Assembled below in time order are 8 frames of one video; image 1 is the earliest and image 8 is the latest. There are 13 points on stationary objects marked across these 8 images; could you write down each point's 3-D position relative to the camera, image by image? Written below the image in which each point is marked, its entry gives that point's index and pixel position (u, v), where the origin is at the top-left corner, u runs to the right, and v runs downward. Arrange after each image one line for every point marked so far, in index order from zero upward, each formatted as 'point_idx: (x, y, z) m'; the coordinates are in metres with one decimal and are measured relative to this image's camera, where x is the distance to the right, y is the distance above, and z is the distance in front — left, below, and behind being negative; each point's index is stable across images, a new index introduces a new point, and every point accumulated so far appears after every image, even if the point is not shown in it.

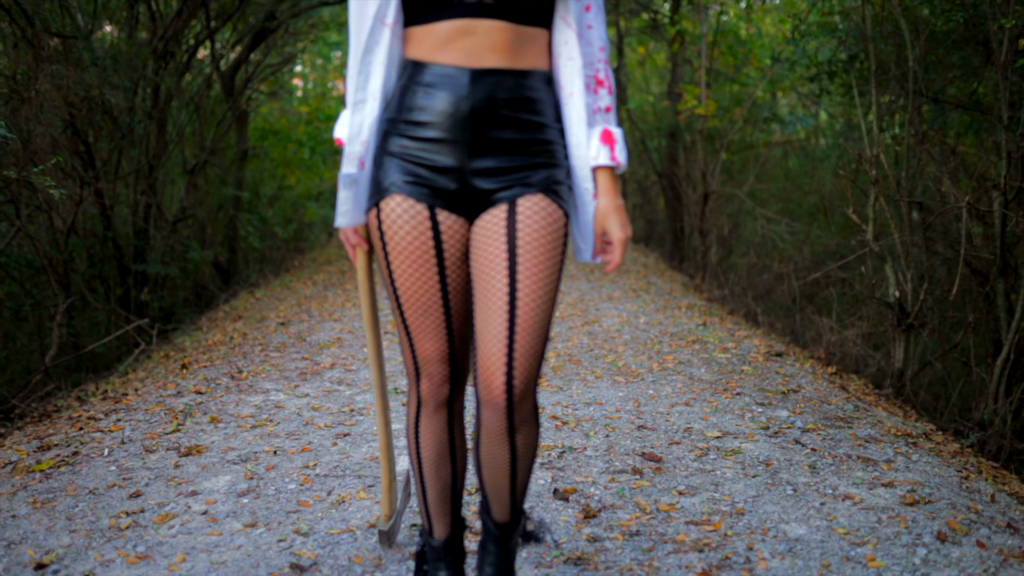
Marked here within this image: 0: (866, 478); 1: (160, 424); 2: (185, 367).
0: (+1.4, -0.7, +3.4) m
1: (-1.6, -0.6, +4.1) m
2: (-2.1, -0.5, +5.7) m
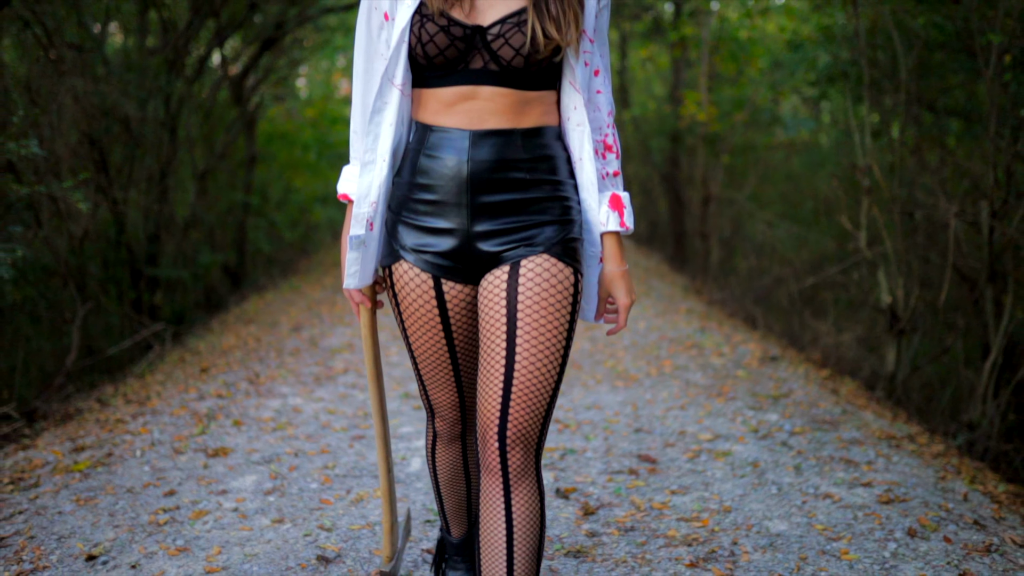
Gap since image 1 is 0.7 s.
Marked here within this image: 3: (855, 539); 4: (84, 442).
0: (+1.4, -0.8, +3.6) m
1: (-1.6, -0.7, +4.3) m
2: (-2.1, -0.6, +5.9) m
3: (+1.2, -0.9, +2.9) m
4: (-2.1, -0.8, +4.3) m
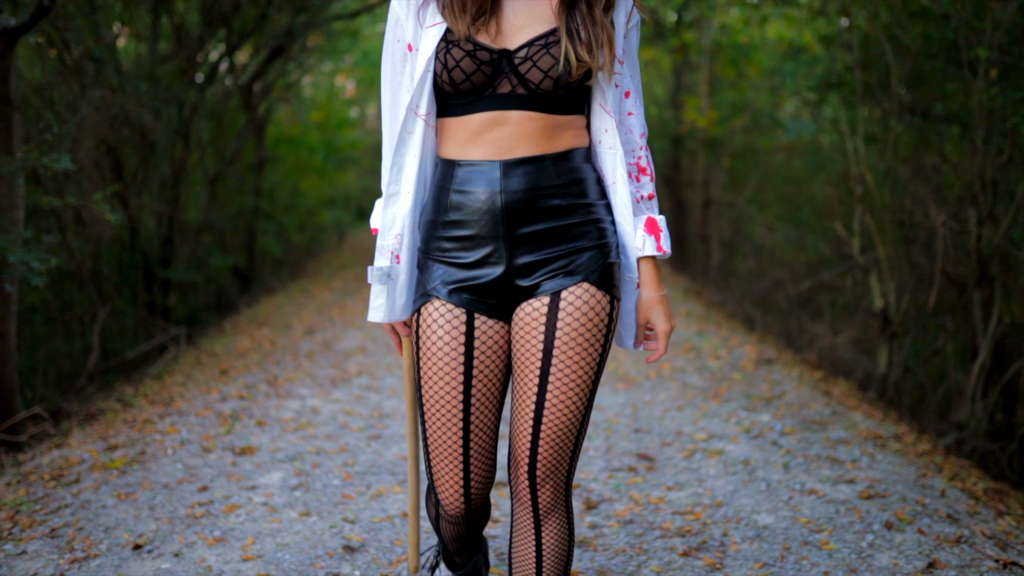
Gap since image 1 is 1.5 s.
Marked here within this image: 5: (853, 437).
0: (+1.4, -0.8, +3.9) m
1: (-1.6, -0.7, +4.6) m
2: (-2.1, -0.6, +6.2) m
3: (+1.2, -0.9, +3.2) m
4: (-2.1, -0.8, +4.5) m
5: (+1.8, -0.8, +4.7) m
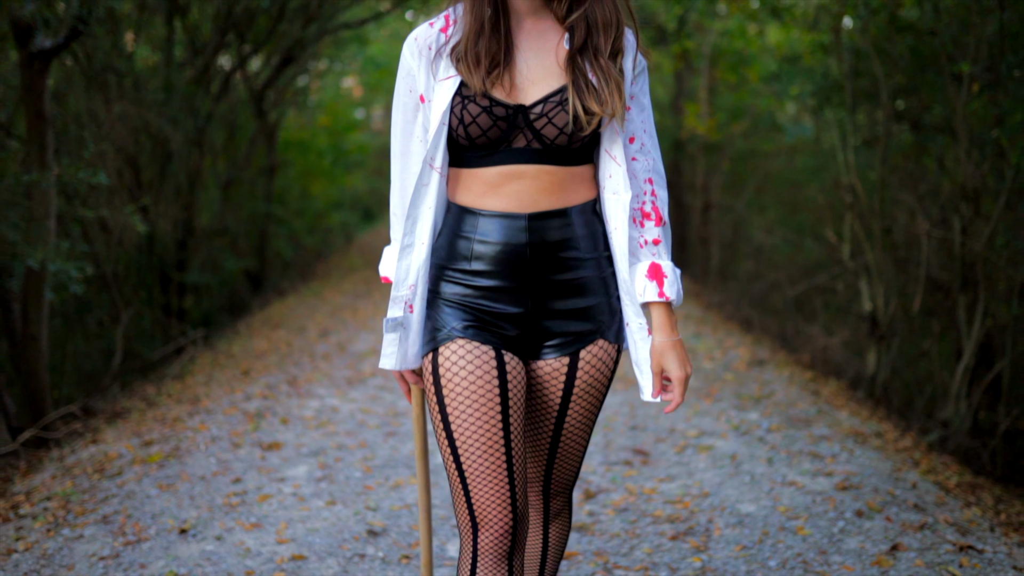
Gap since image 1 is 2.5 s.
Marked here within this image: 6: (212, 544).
0: (+1.5, -0.9, +4.2) m
1: (-1.6, -0.8, +4.9) m
2: (-2.0, -0.7, +6.6) m
3: (+1.2, -0.9, +3.5) m
4: (-2.1, -0.8, +4.9) m
5: (+1.9, -0.8, +5.0) m
6: (-1.1, -1.0, +3.3) m
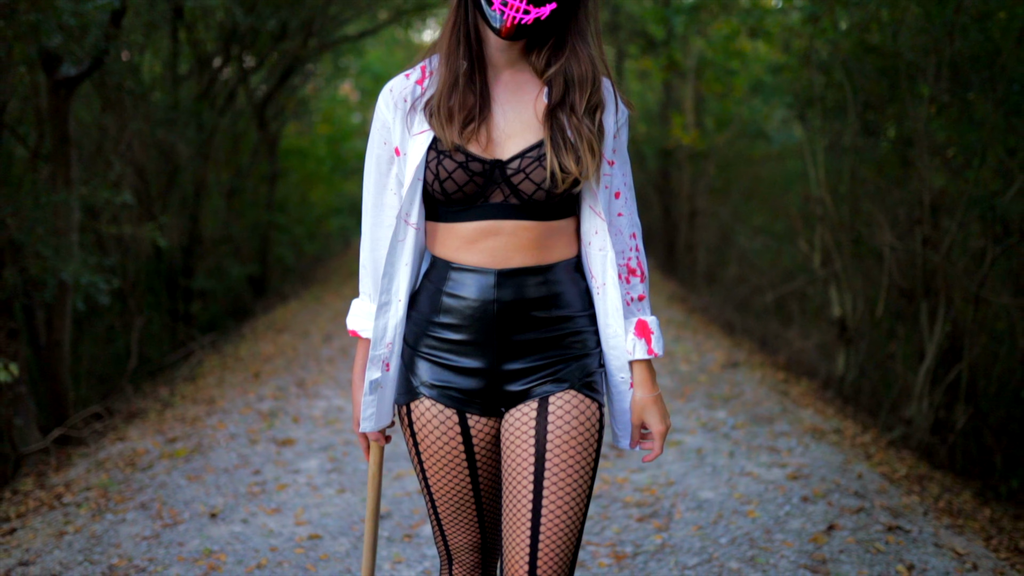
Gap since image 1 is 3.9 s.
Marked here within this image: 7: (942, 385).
0: (+1.4, -0.9, +4.7) m
1: (-1.6, -0.8, +5.4) m
2: (-2.1, -0.7, +7.1) m
3: (+1.2, -1.0, +4.0) m
4: (-2.1, -0.9, +5.4) m
5: (+1.8, -0.9, +5.5) m
6: (-1.2, -1.0, +3.8) m
7: (+3.8, -0.9, +7.7) m
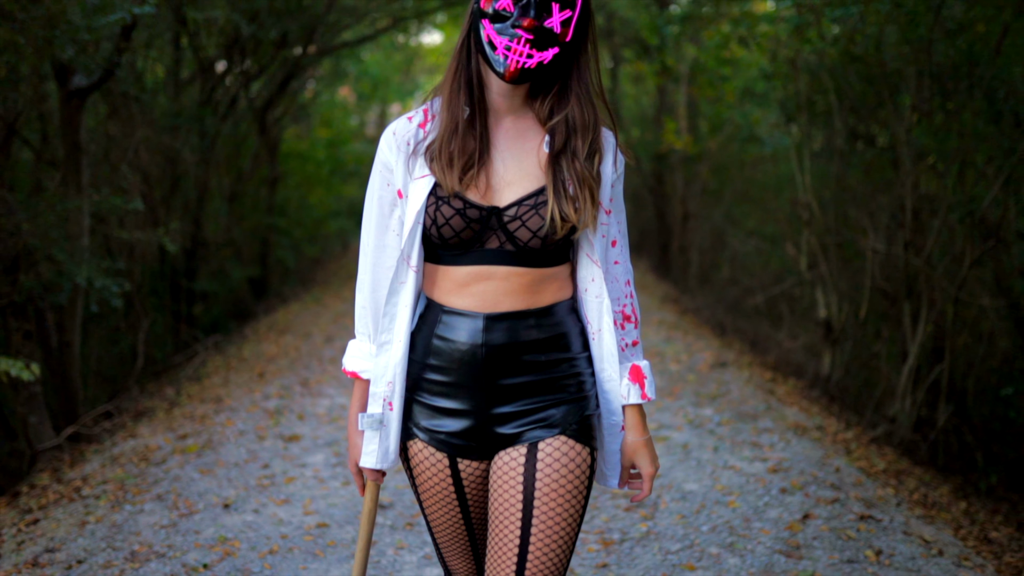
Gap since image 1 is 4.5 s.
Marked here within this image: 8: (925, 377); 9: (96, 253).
0: (+1.4, -1.0, +5.0) m
1: (-1.7, -0.9, +5.7) m
2: (-2.1, -0.8, +7.3) m
3: (+1.2, -1.0, +4.3) m
4: (-2.1, -0.9, +5.6) m
5: (+1.8, -0.9, +5.7) m
6: (-1.2, -1.1, +4.0) m
7: (+3.8, -0.9, +7.9) m
8: (+3.8, -0.8, +7.9) m
9: (-3.6, +0.3, +7.4) m
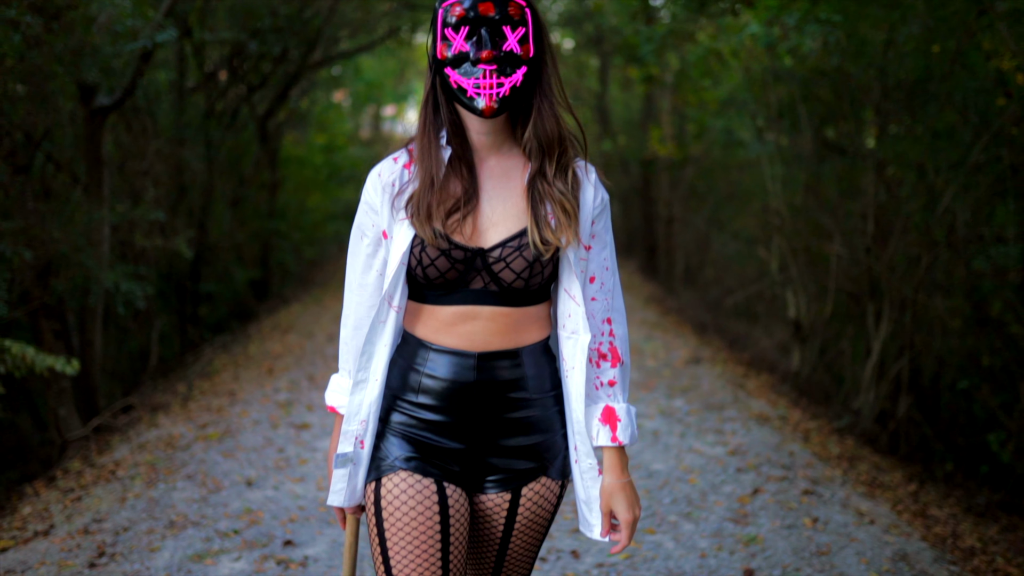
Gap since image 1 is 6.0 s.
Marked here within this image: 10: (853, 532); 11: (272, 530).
0: (+1.3, -1.0, +5.6) m
1: (-1.7, -0.9, +6.2) m
2: (-2.2, -0.8, +7.9) m
3: (+1.1, -1.1, +4.9) m
4: (-2.2, -1.0, +6.2) m
5: (+1.7, -0.9, +6.3) m
6: (-1.3, -1.1, +4.6) m
7: (+3.7, -0.9, +8.5) m
8: (+3.7, -0.8, +8.5) m
9: (-3.7, +0.3, +8.0) m
10: (+1.7, -1.2, +4.2) m
11: (-1.1, -1.2, +4.1) m
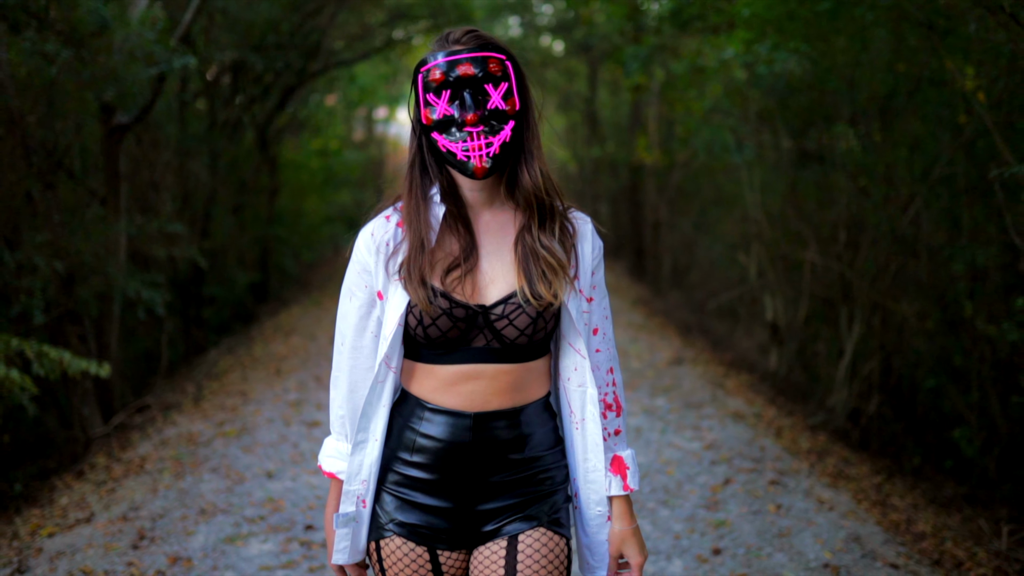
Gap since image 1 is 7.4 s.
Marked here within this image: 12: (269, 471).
0: (+1.3, -1.0, +6.1) m
1: (-1.8, -1.0, +6.7) m
2: (-2.3, -0.8, +8.3) m
3: (+1.0, -1.1, +5.4) m
4: (-2.3, -1.0, +6.6) m
5: (+1.7, -1.0, +6.9) m
6: (-1.3, -1.1, +5.1) m
7: (+3.6, -1.0, +9.1) m
8: (+3.6, -0.9, +9.1) m
9: (-3.8, +0.2, +8.4) m
10: (+1.7, -1.3, +4.8) m
11: (-1.2, -1.2, +4.6) m
12: (-1.5, -1.1, +5.2) m
